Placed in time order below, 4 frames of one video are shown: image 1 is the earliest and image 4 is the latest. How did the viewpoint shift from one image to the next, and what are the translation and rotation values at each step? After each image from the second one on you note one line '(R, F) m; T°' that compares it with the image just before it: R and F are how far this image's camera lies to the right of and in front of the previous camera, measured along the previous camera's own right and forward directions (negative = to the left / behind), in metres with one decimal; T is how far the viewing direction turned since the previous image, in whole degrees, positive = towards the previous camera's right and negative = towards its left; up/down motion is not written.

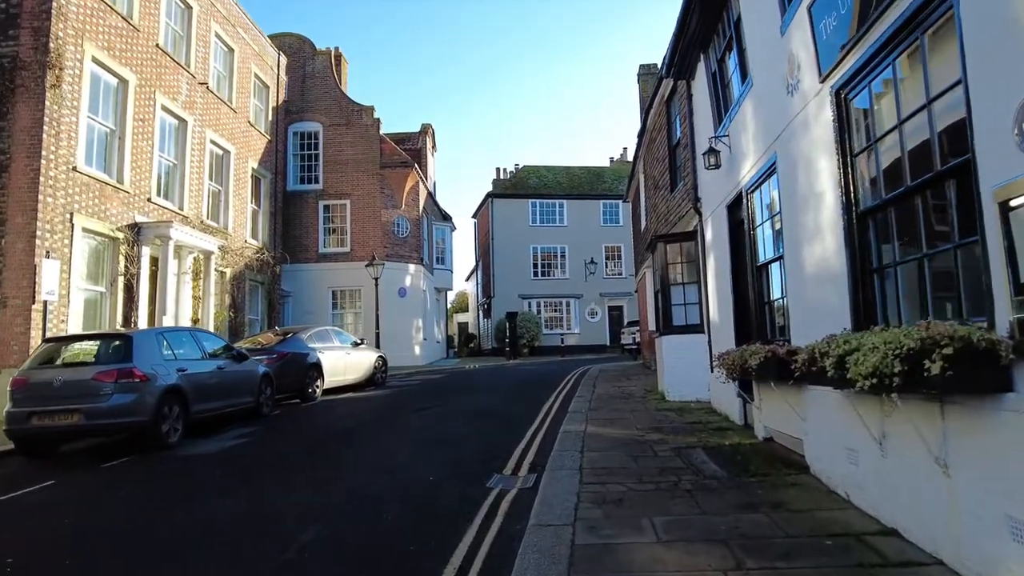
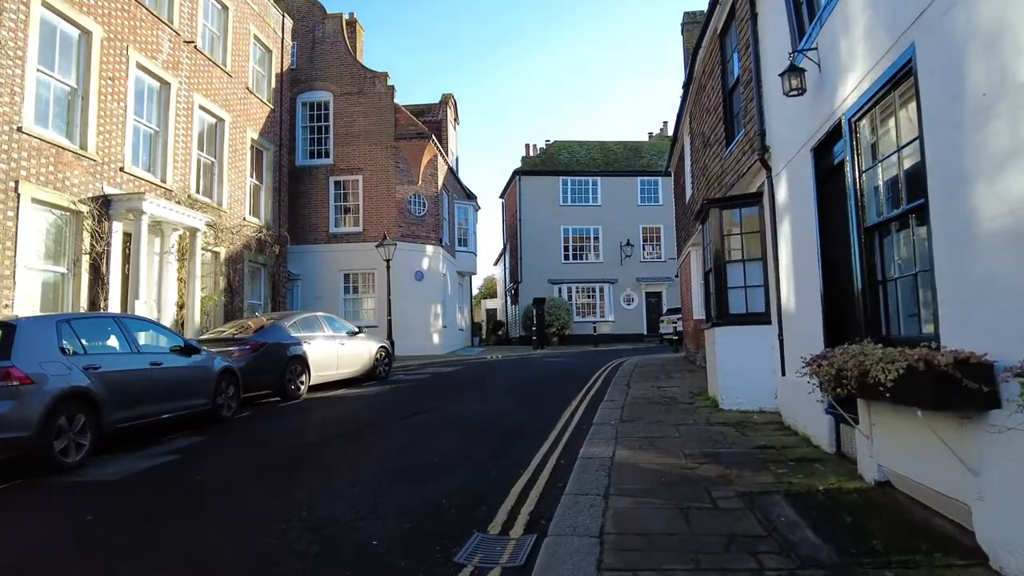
(+0.3, +2.1) m; -3°
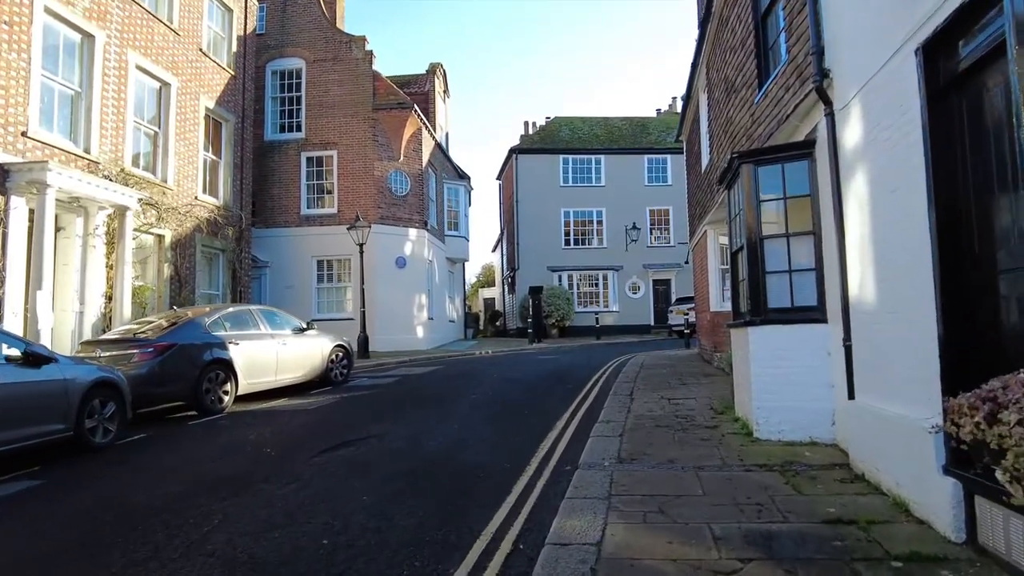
(+0.5, +2.2) m; -1°
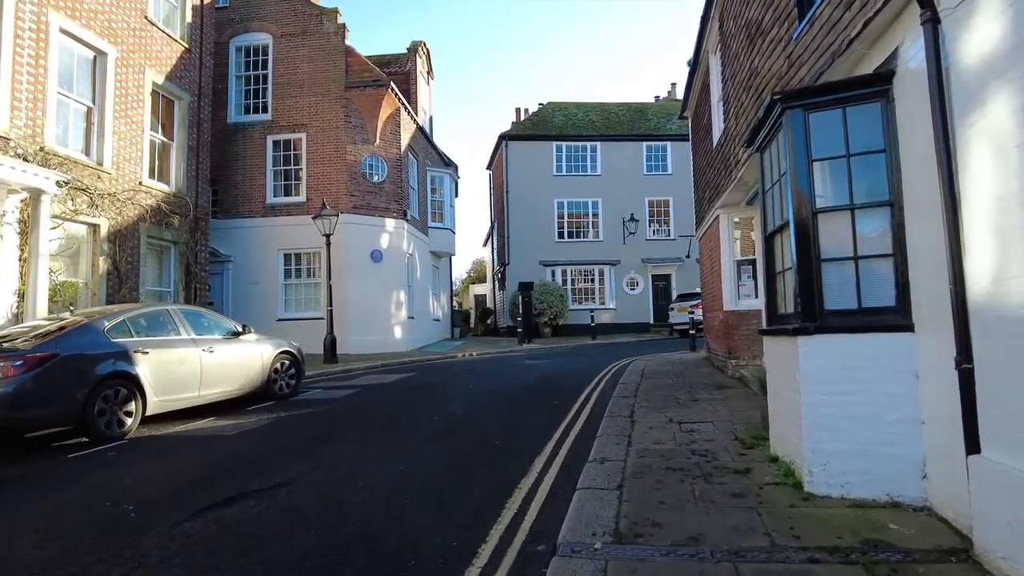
(+0.3, +1.8) m; 0°
